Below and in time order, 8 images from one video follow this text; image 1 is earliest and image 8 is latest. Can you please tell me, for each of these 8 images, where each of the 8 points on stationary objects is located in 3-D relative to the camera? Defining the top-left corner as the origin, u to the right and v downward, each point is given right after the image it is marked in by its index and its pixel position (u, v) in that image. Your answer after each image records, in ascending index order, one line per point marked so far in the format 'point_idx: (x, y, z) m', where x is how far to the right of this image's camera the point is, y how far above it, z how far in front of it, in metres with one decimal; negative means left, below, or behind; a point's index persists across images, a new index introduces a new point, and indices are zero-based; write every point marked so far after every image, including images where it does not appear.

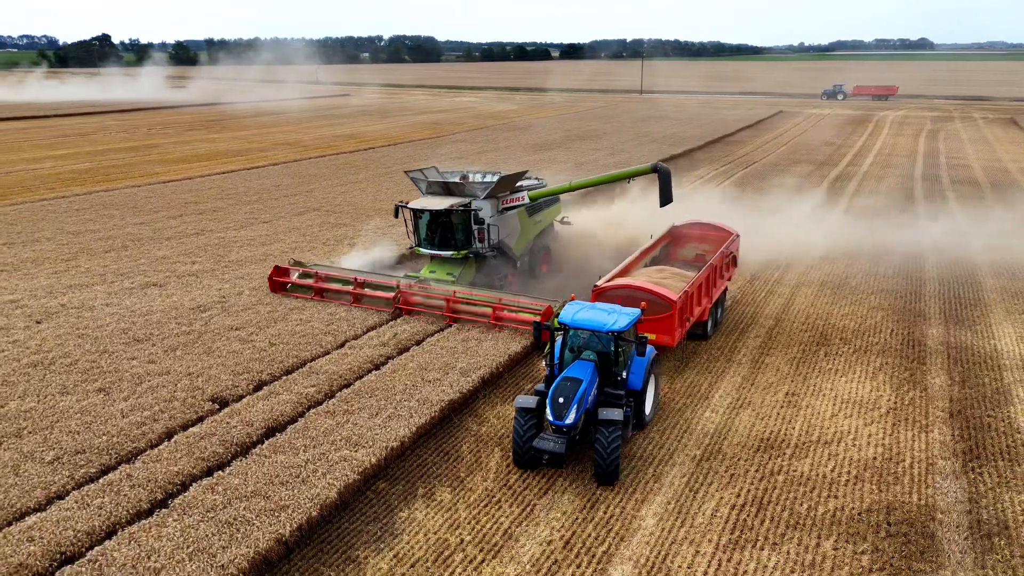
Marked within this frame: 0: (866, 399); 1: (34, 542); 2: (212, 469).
0: (+4.4, -1.4, +9.2) m
1: (-4.0, -2.1, +6.3) m
2: (-3.0, -1.8, +7.4) m
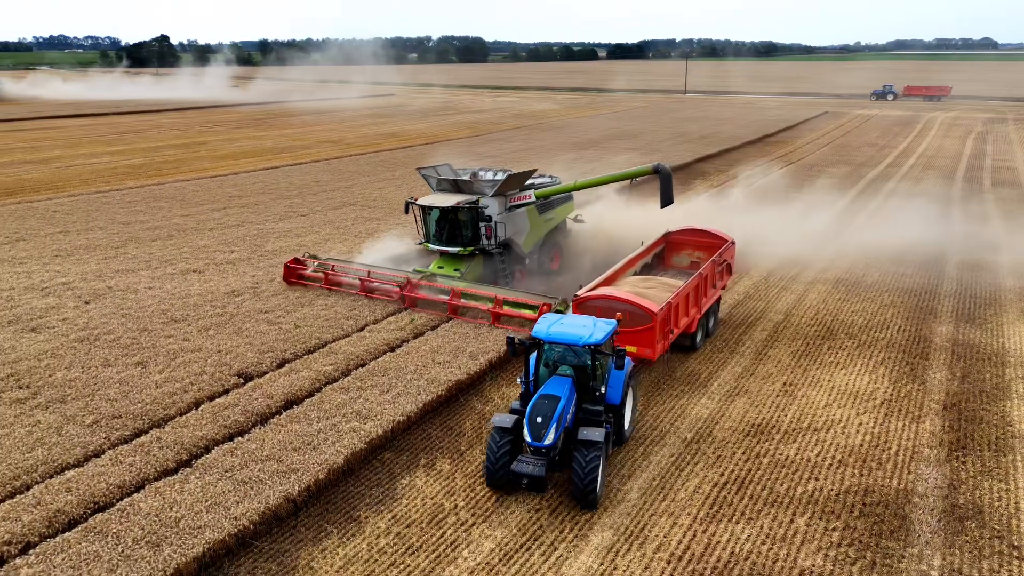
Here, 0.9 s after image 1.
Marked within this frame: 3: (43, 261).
0: (+4.4, -1.3, +9.4) m
1: (-4.1, -1.9, +7.0) m
2: (-3.0, -1.6, +8.1) m
3: (-9.2, +0.5, +14.7) m
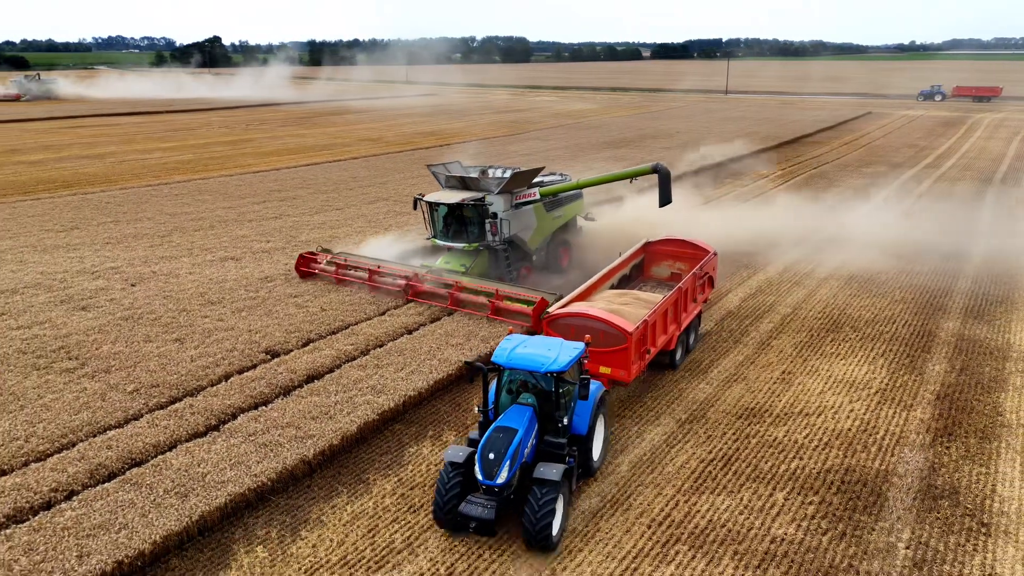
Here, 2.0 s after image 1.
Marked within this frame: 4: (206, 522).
0: (+4.5, -1.2, +9.7) m
1: (-4.2, -1.7, +7.8) m
2: (-3.0, -1.4, +8.8) m
3: (-8.8, +0.9, +15.7) m
4: (-2.8, -2.1, +6.8) m
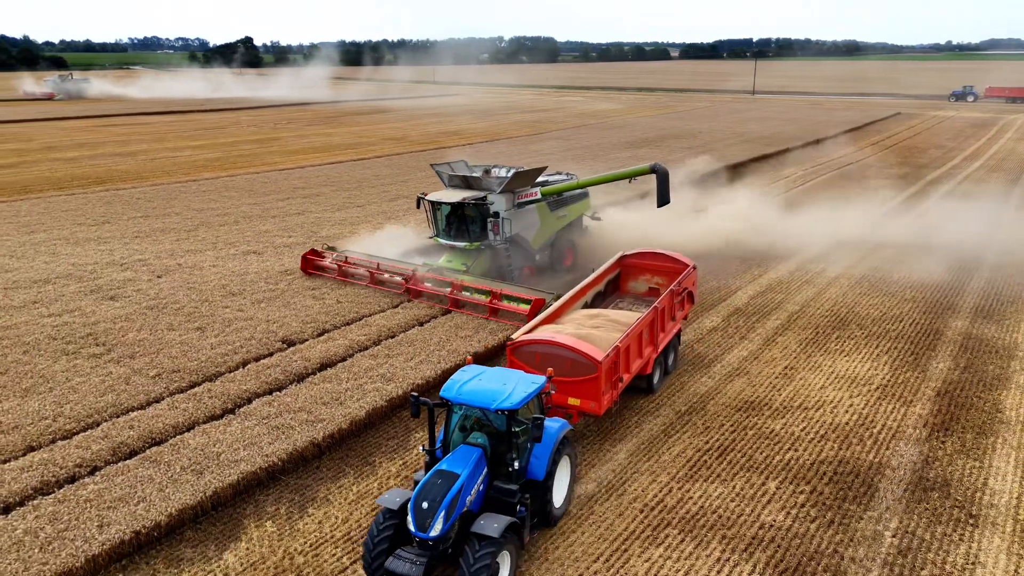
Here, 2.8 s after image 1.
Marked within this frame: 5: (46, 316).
0: (+4.6, -1.2, +9.8) m
1: (-4.2, -1.5, +8.2) m
2: (-2.9, -1.3, +9.1) m
3: (-8.5, +1.0, +16.3) m
4: (-2.8, -2.0, +7.2) m
5: (-7.2, -0.4, +11.5) m
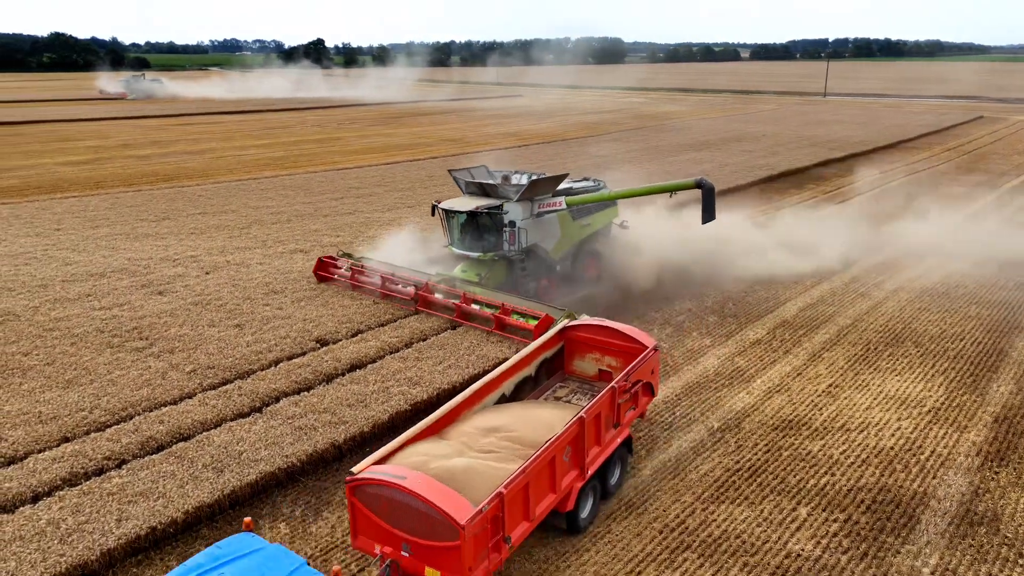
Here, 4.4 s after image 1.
0: (+5.0, -1.4, +9.2) m
1: (-3.9, -1.5, +8.3) m
2: (-2.6, -1.3, +9.2) m
3: (-7.5, +1.1, +16.8) m
4: (-2.7, -2.0, +7.2) m
5: (-6.6, -0.3, +11.9) m
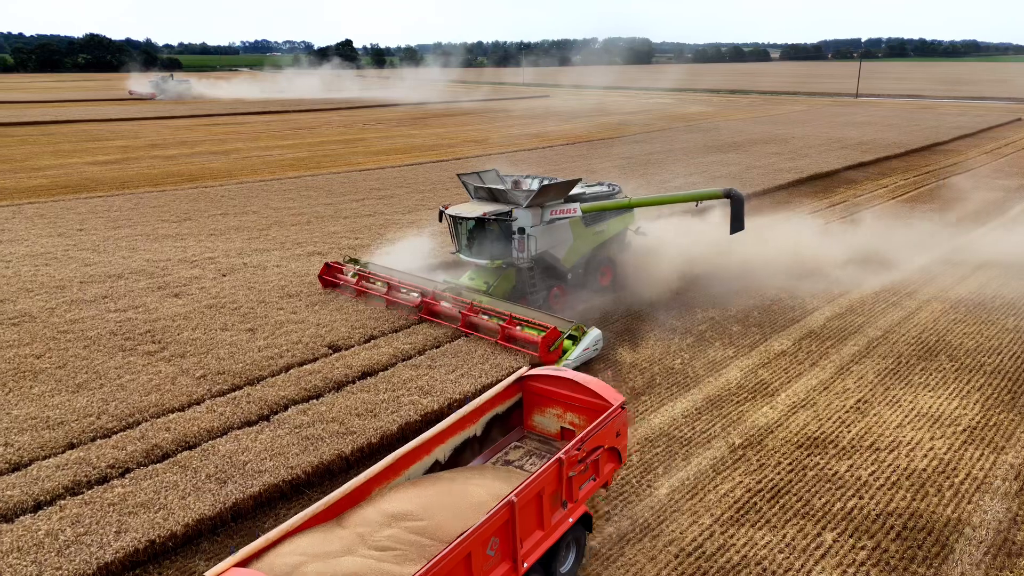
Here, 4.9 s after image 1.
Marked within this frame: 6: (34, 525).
0: (+5.1, -1.5, +8.8) m
1: (-3.8, -1.6, +8.2) m
2: (-2.4, -1.3, +9.0) m
3: (-7.0, +1.1, +16.7) m
4: (-2.6, -2.1, +7.0) m
5: (-6.4, -0.4, +11.9) m
6: (-4.3, -2.1, +6.6) m
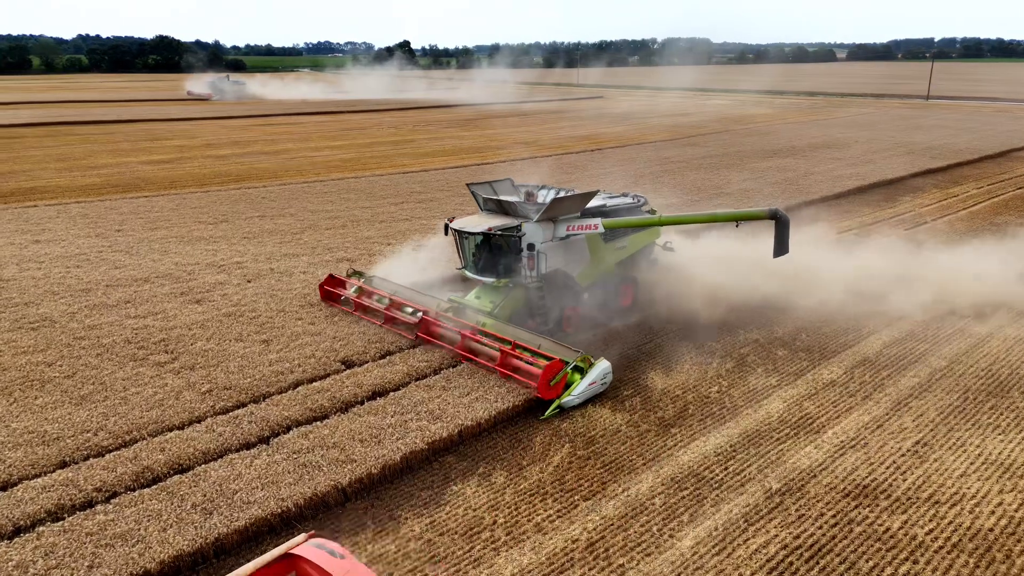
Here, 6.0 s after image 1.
0: (+5.3, -1.8, +7.8) m
1: (-3.6, -1.7, +7.8) m
2: (-2.3, -1.5, +8.5) m
3: (-6.2, +1.0, +16.5) m
4: (-2.5, -2.2, +6.5) m
5: (-5.9, -0.5, +11.6) m
6: (-4.2, -2.2, +6.2) m
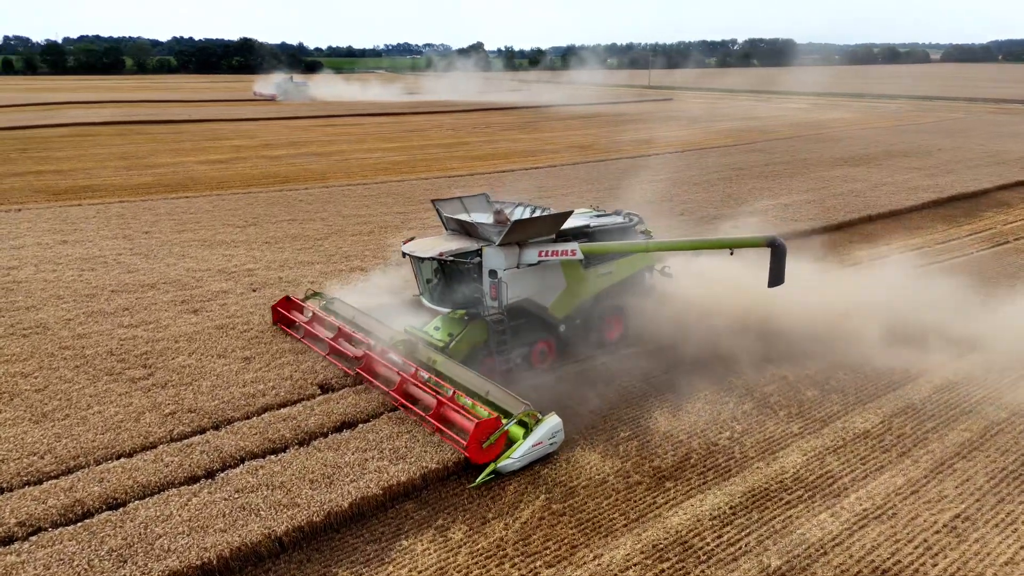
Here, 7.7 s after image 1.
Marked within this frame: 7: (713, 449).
0: (+4.9, -2.3, +6.4) m
1: (-4.0, -1.9, +7.2) m
2: (-2.5, -1.7, +7.8) m
3: (-5.7, +0.9, +16.2) m
4: (-3.0, -2.5, +5.9) m
5: (-5.9, -0.6, +11.3) m
6: (-4.7, -2.4, +5.8) m
7: (+2.2, -1.7, +8.1) m
